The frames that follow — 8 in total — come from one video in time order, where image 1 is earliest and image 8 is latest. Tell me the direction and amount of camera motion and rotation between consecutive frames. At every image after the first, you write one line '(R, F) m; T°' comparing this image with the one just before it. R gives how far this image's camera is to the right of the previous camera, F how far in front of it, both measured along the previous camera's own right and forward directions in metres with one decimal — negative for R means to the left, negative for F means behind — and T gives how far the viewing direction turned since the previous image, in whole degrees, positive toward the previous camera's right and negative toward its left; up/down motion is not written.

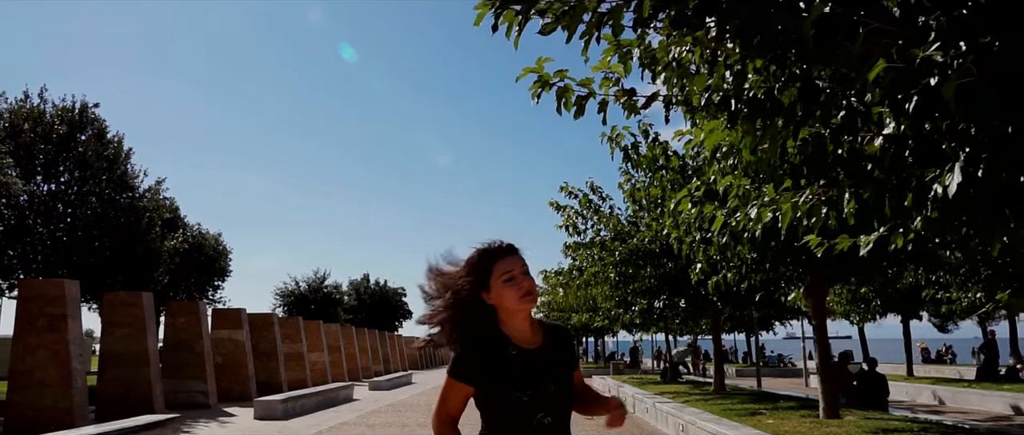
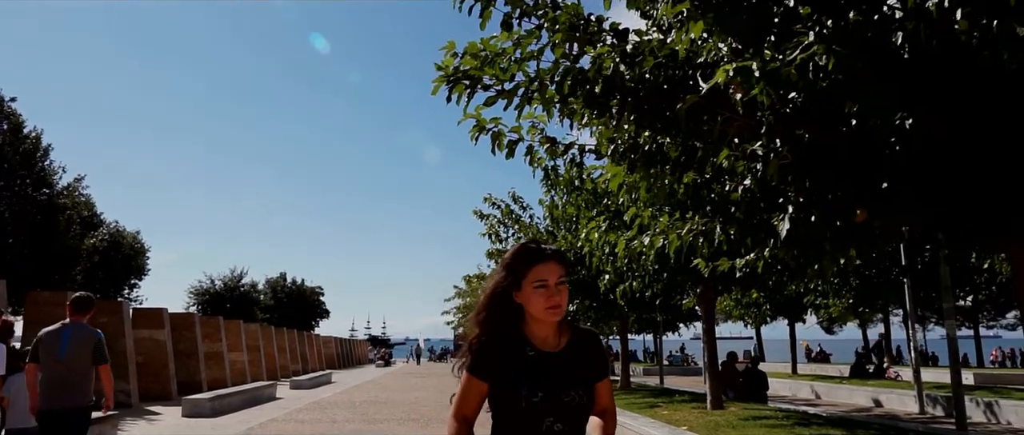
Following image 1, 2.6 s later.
(-0.2, -1.3) m; +7°
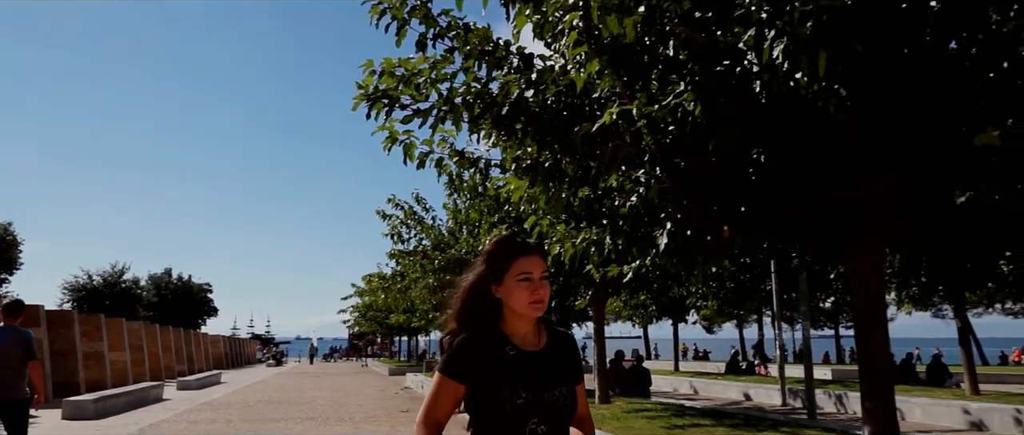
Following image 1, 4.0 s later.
(-0.1, -0.6) m; +8°
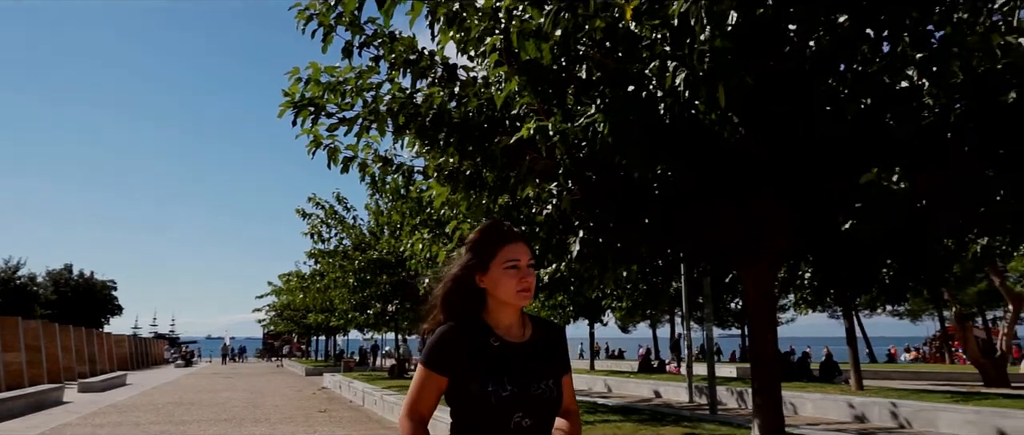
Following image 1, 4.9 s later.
(0.0, -0.3) m; +6°
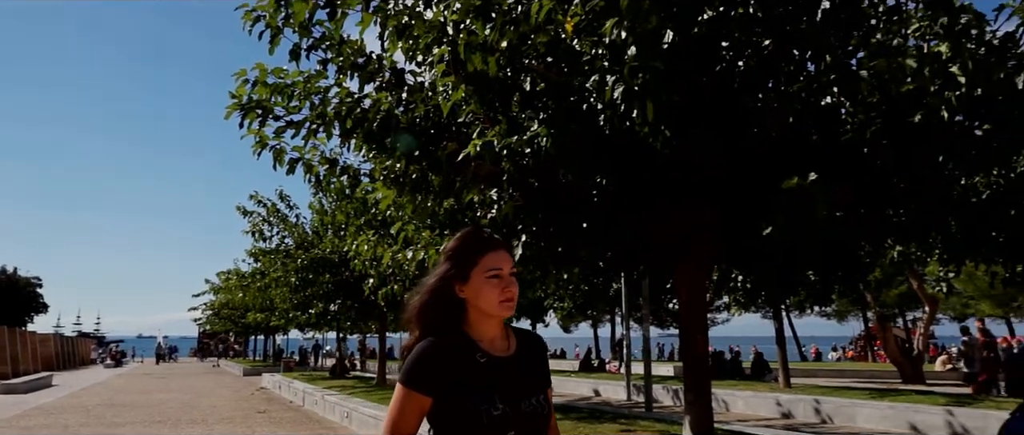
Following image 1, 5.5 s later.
(0.0, -0.2) m; +4°
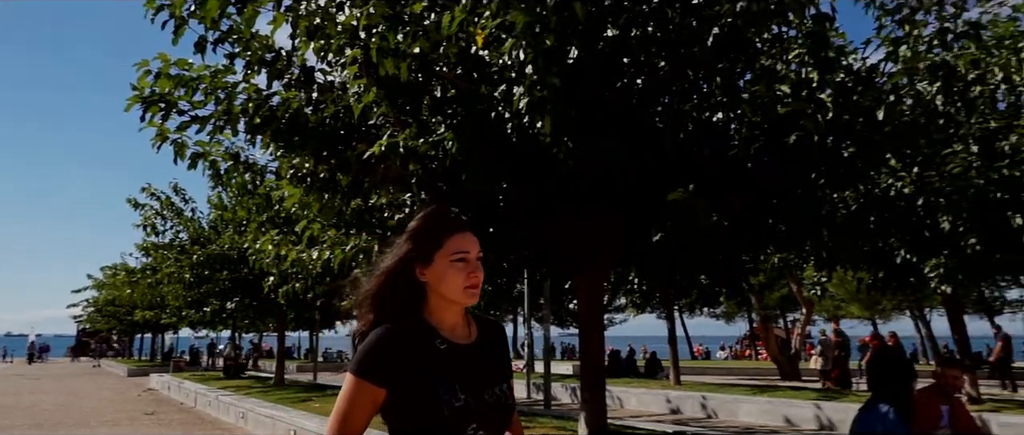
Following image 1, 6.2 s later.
(0.0, -0.2) m; +8°
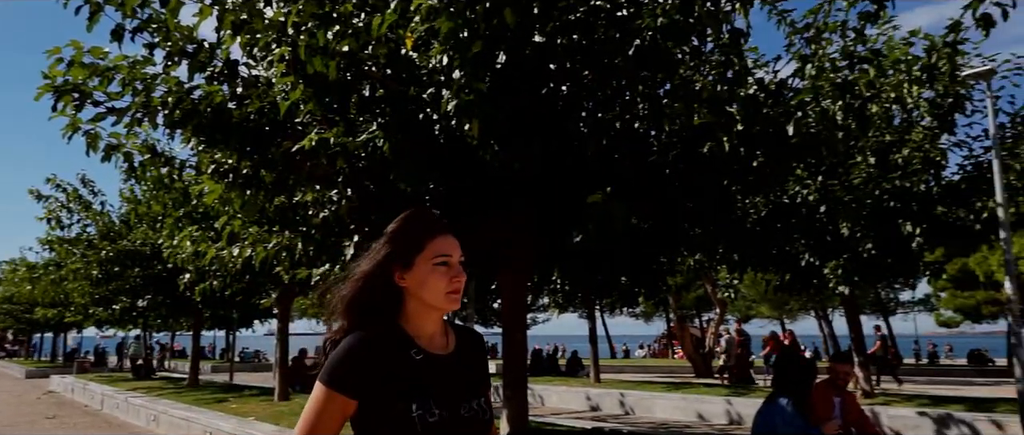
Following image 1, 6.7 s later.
(0.0, -0.1) m; +6°
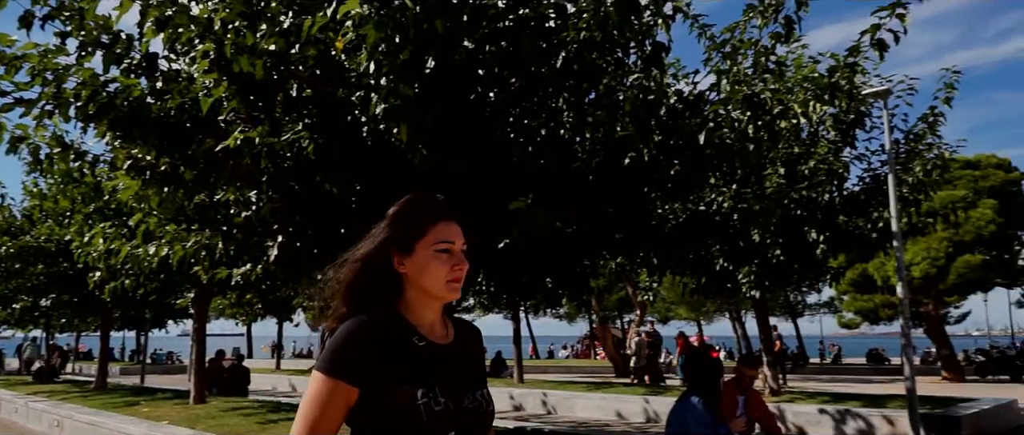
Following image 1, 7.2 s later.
(0.0, -0.1) m; +6°
